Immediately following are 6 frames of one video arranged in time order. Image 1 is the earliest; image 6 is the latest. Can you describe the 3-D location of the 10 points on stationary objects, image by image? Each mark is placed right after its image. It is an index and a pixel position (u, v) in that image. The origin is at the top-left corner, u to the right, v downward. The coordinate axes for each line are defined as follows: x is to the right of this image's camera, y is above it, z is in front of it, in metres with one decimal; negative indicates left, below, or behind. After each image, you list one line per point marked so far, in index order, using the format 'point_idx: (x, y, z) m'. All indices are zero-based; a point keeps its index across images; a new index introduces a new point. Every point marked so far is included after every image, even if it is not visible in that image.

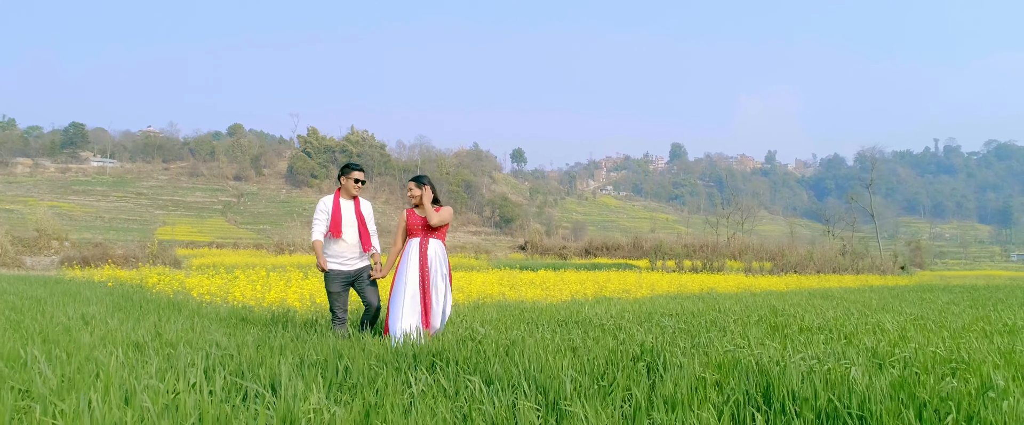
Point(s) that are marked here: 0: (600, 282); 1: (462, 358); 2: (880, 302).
0: (+1.8, -1.6, +14.4) m
1: (-0.4, -0.8, +3.7) m
2: (+5.2, -1.3, +8.8) m
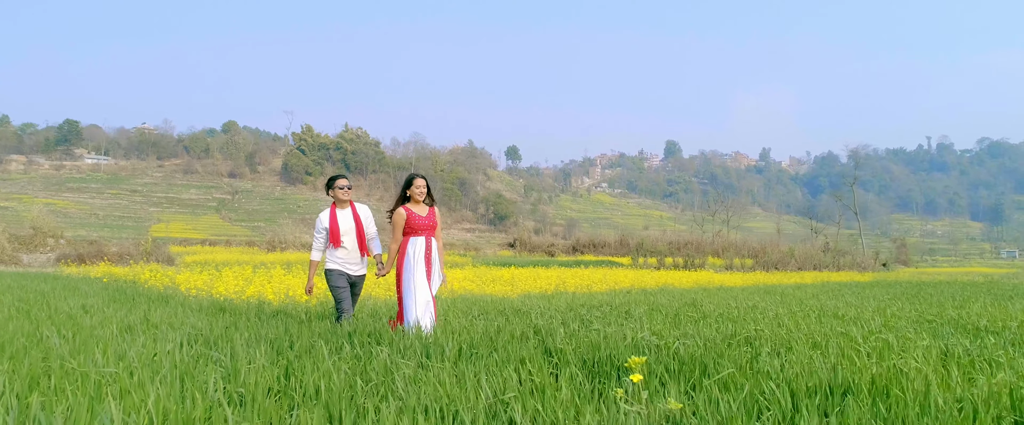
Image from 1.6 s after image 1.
0: (+1.2, -1.6, +15.2) m
1: (-0.9, -0.9, +4.5) m
2: (+4.6, -1.3, +9.7) m
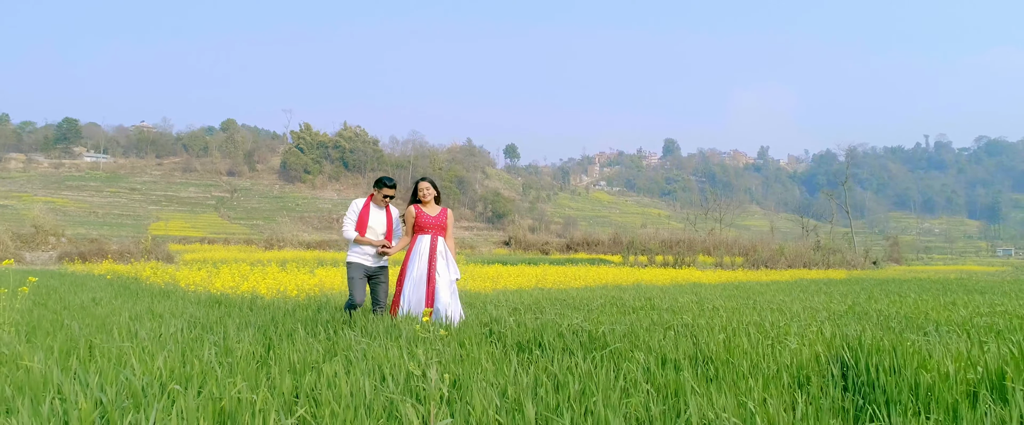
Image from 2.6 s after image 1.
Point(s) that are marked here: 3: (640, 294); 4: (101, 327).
0: (+0.9, -1.6, +15.8) m
1: (-1.3, -0.9, +5.1) m
2: (+4.3, -1.3, +10.3) m
3: (+2.0, -1.2, +9.1) m
4: (-2.9, -0.8, +4.4) m
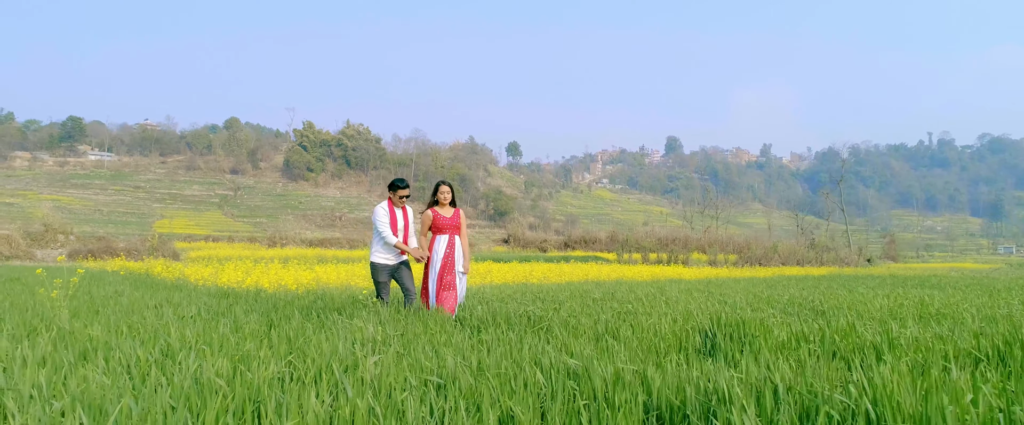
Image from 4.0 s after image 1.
0: (+0.6, -1.6, +16.6) m
1: (-1.5, -0.9, +5.9) m
2: (+4.0, -1.3, +11.0) m
3: (+1.7, -1.2, +9.8) m
4: (-3.2, -0.8, +5.2) m
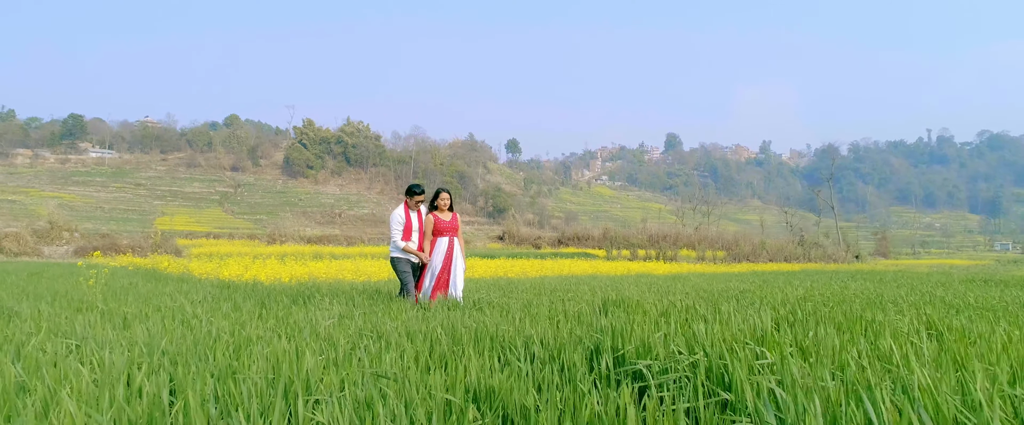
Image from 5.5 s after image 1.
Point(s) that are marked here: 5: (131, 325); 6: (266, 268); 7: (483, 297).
0: (+0.2, -1.6, +17.6) m
1: (-2.0, -1.0, +6.9) m
2: (+3.6, -1.3, +12.0) m
3: (+1.2, -1.2, +10.8) m
4: (-3.7, -0.9, +6.1) m
5: (-2.5, -0.8, +4.1) m
6: (-6.0, -1.4, +15.0) m
7: (-0.3, -0.9, +6.7) m
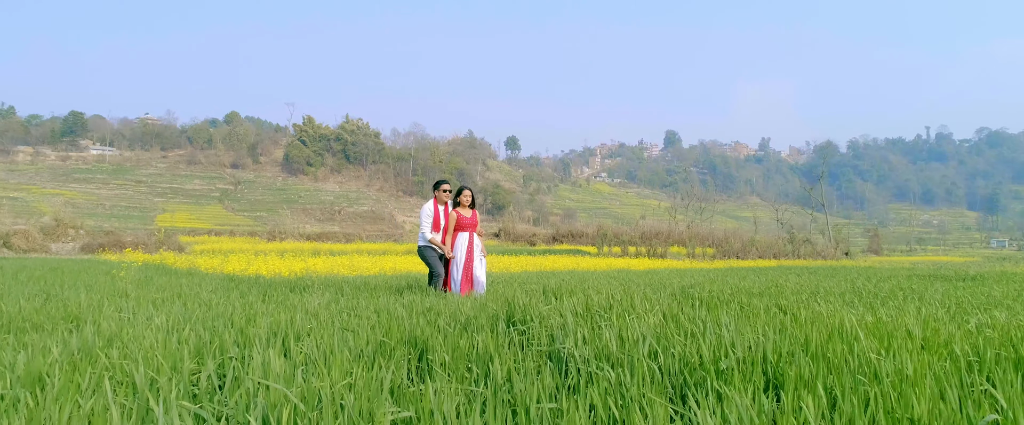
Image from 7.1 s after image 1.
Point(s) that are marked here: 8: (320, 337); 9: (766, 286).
0: (-0.2, -1.5, +18.5) m
1: (-2.3, -1.0, +7.8) m
2: (+3.3, -1.3, +12.9) m
3: (+0.9, -1.2, +11.7) m
4: (-4.0, -0.9, +7.1) m
5: (-2.9, -0.8, +5.0) m
6: (-6.3, -1.3, +15.9) m
7: (-0.6, -0.9, +7.6) m
8: (-1.0, -0.7, +3.1) m
9: (+3.6, -1.0, +8.4) m
